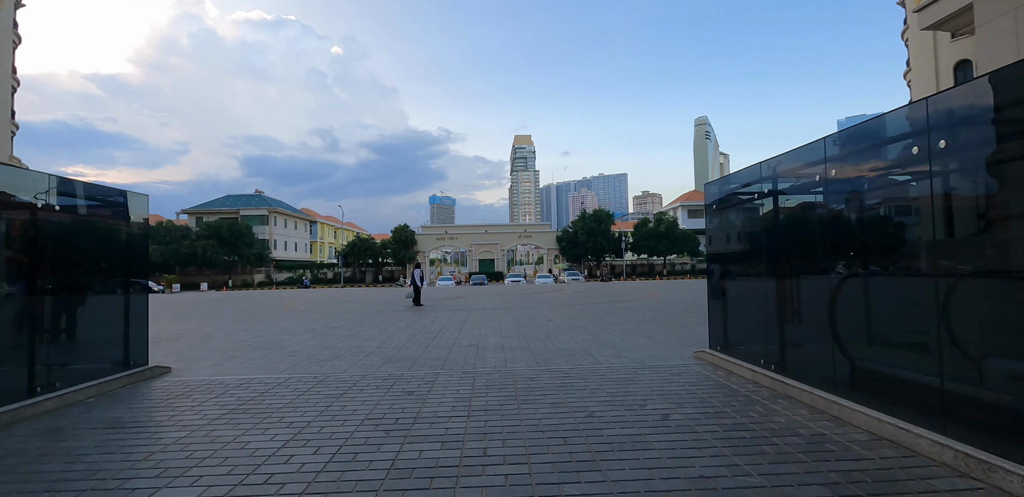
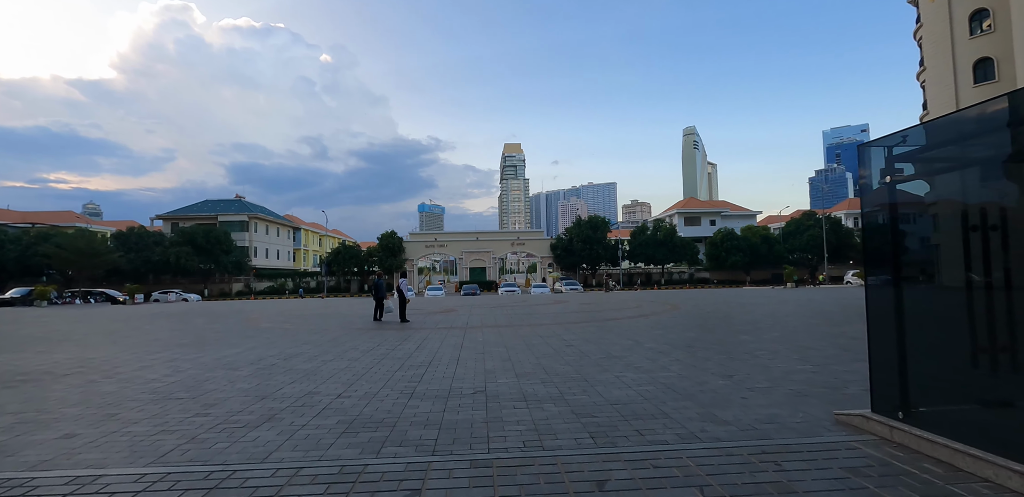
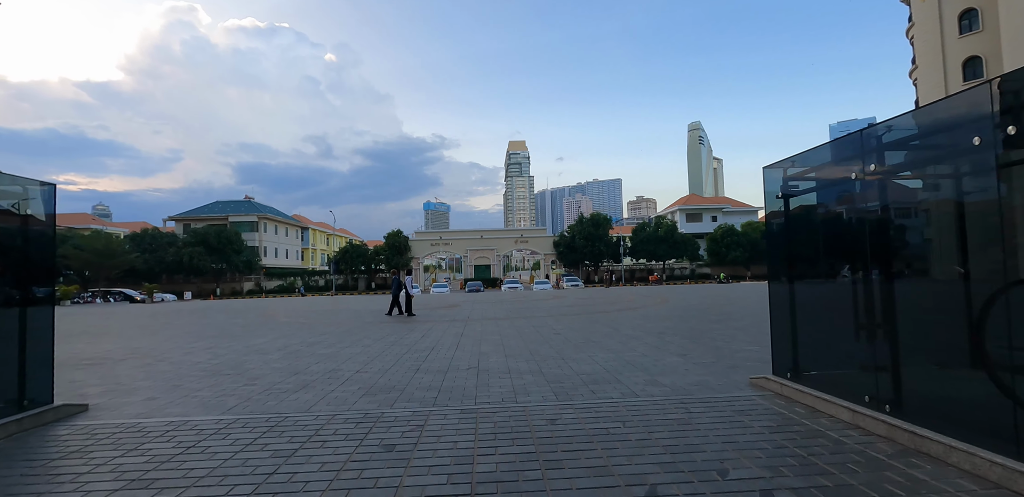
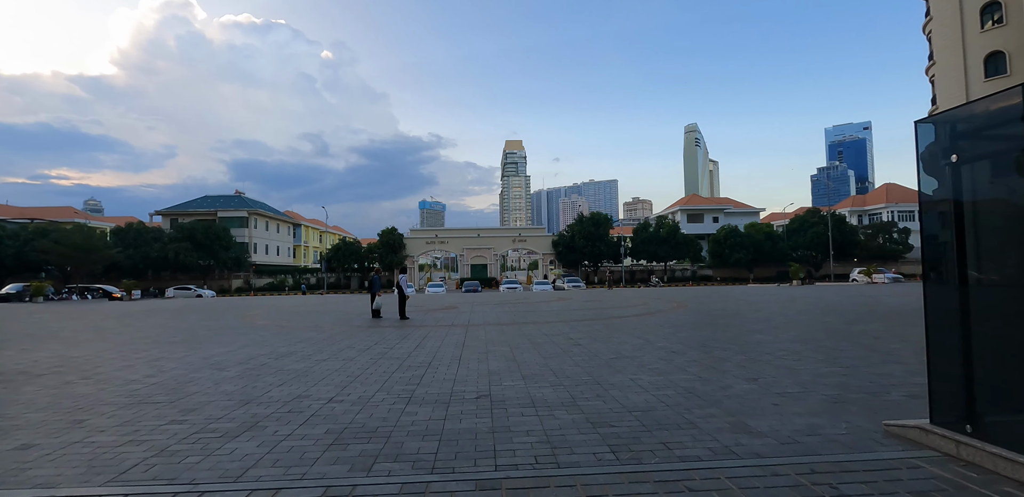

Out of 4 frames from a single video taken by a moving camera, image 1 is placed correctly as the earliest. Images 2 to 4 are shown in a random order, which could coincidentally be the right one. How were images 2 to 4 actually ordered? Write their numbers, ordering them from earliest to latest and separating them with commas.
3, 2, 4
